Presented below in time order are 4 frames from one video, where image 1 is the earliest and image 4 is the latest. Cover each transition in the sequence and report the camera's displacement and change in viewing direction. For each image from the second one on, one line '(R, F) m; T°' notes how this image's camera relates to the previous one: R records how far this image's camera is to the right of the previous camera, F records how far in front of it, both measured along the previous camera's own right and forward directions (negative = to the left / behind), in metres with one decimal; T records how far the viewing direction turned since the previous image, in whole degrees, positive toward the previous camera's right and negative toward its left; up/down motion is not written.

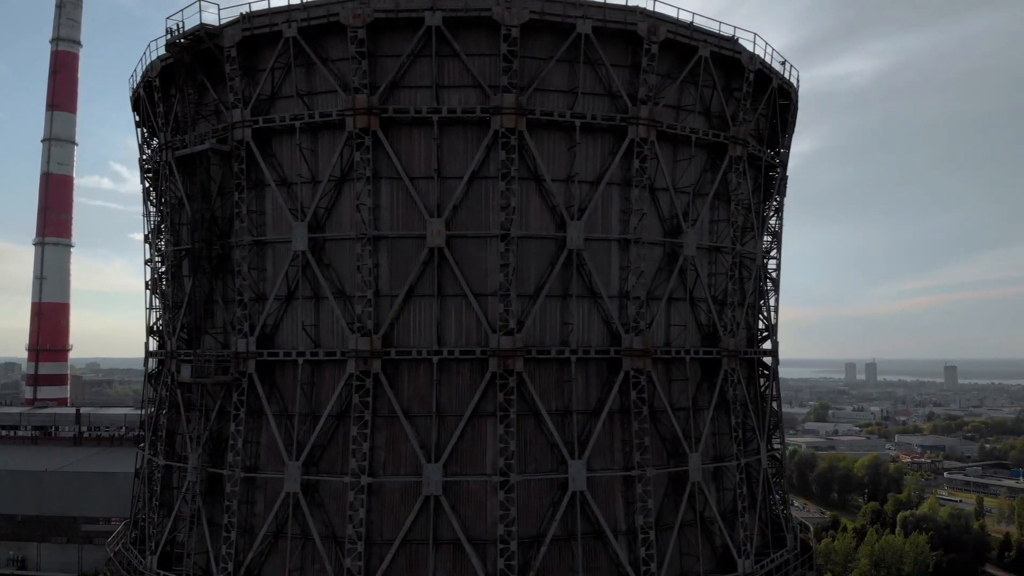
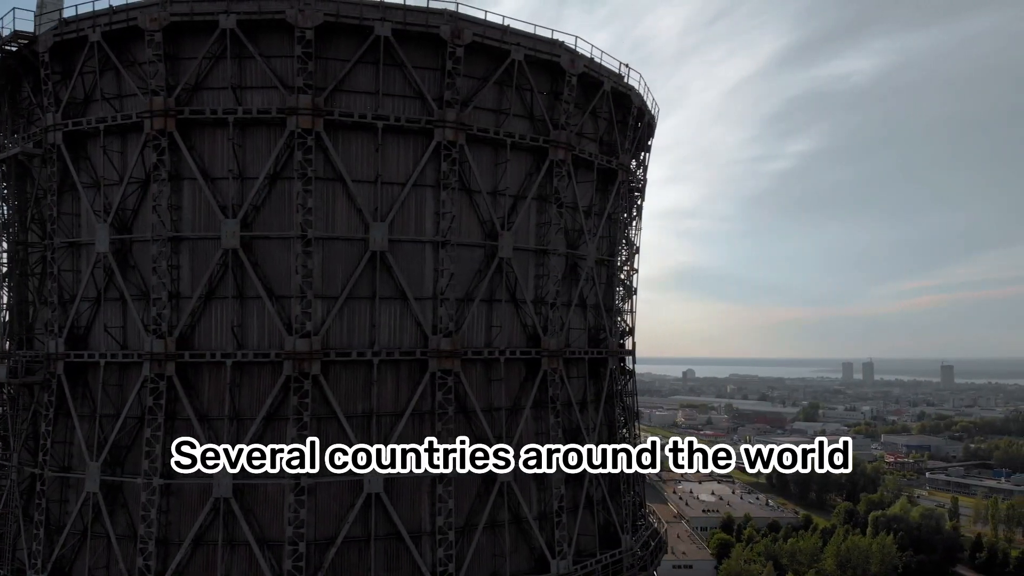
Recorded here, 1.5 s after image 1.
(+4.1, 0.0) m; 0°
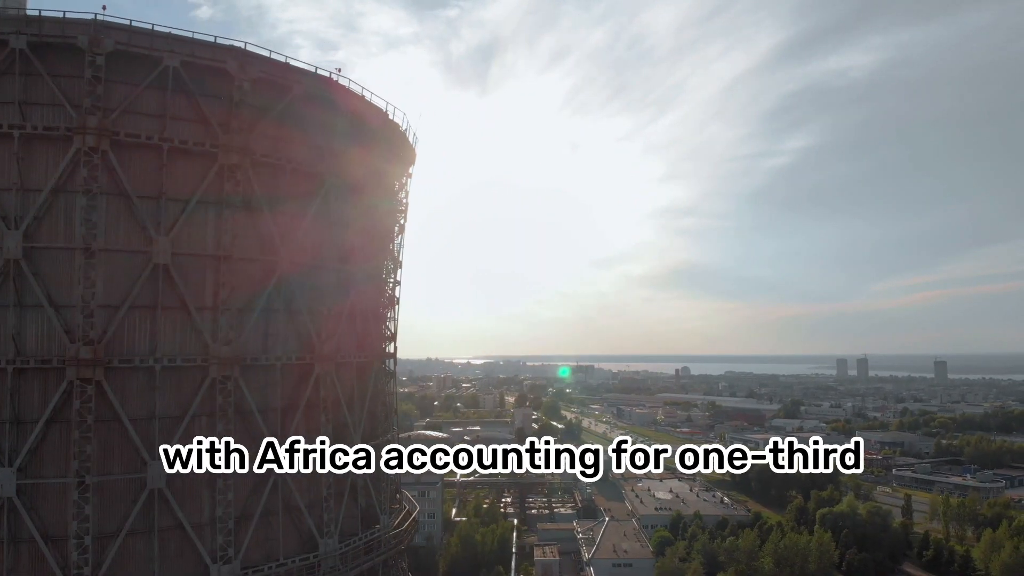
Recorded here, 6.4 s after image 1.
(+7.5, -0.1) m; -1°
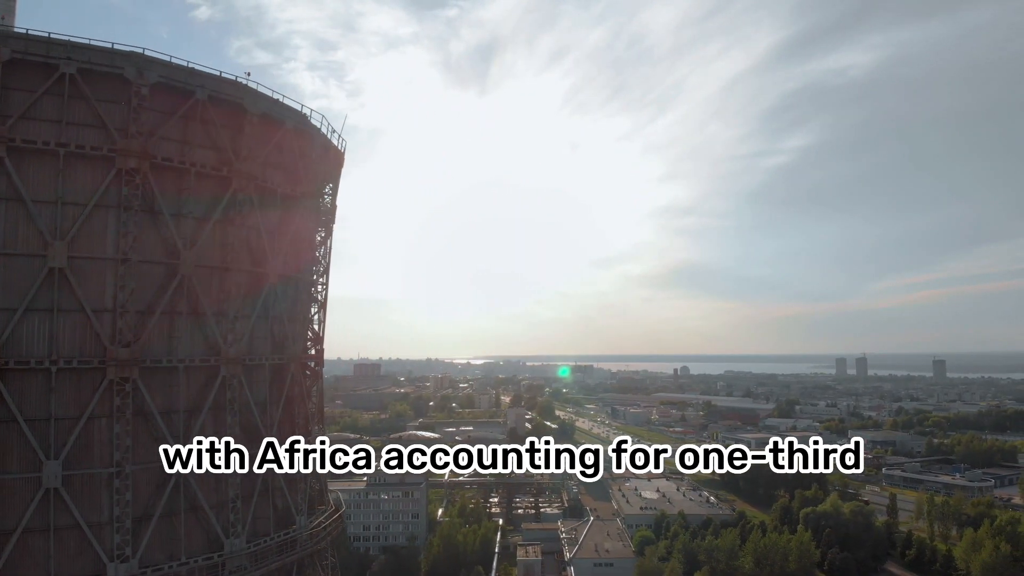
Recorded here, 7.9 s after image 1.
(+2.4, -0.2) m; 0°
